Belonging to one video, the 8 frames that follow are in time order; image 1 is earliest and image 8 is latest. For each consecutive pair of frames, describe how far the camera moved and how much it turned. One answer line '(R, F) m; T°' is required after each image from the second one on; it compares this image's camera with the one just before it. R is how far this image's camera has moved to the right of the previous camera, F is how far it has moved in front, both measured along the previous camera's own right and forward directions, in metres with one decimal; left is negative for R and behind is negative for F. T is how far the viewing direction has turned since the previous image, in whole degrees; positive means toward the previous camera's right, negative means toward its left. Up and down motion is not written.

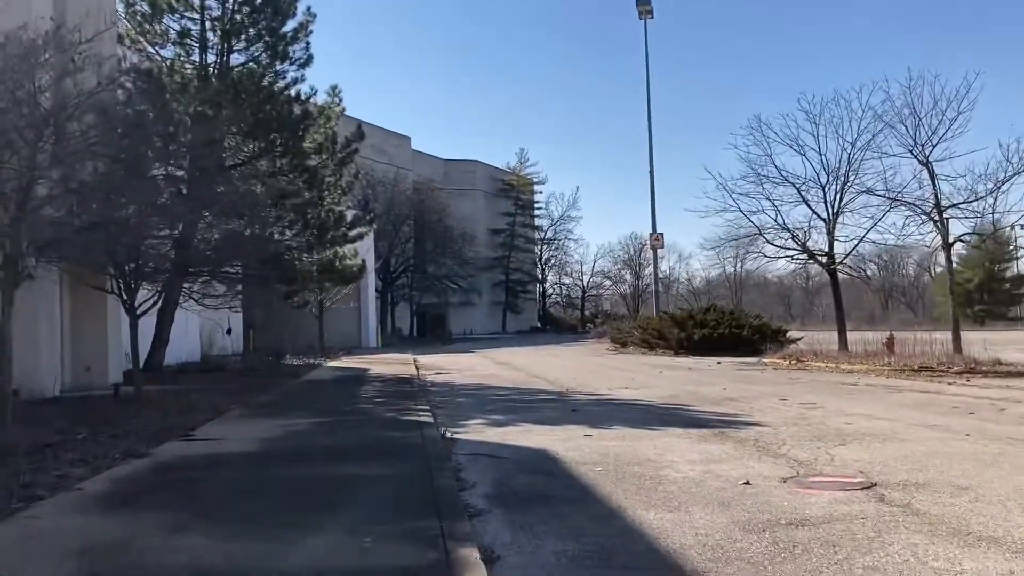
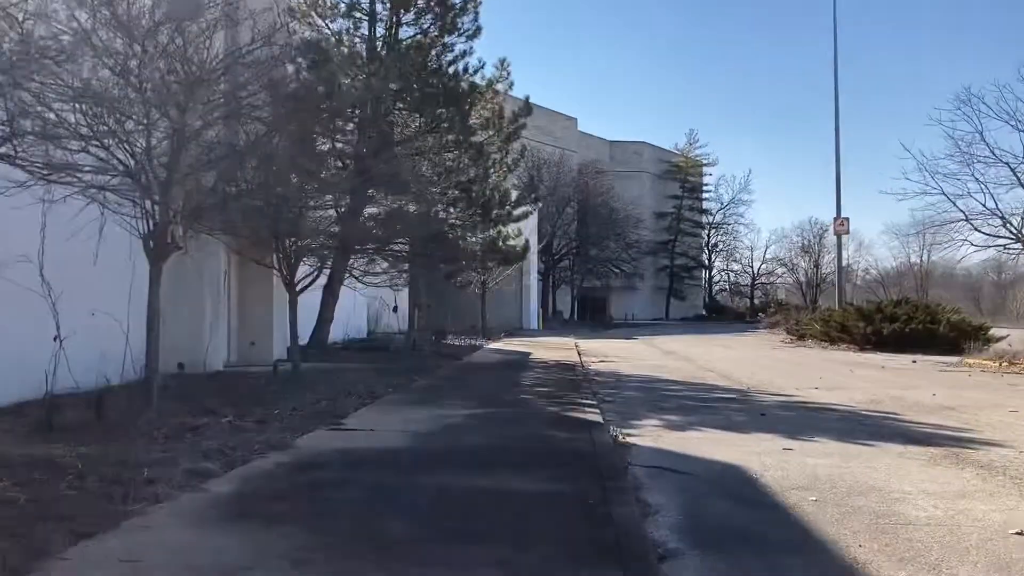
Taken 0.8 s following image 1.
(-0.2, +1.3) m; -10°
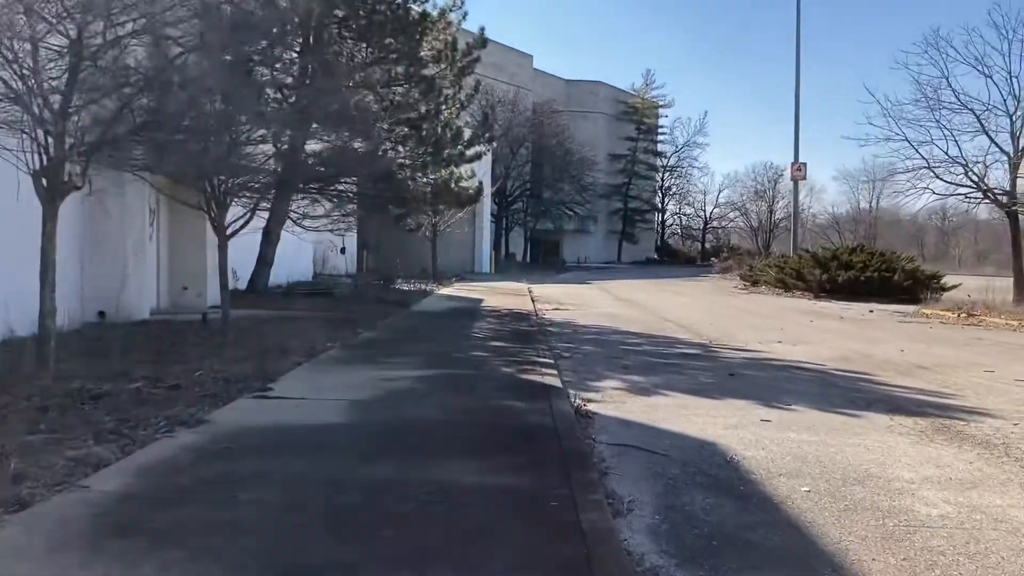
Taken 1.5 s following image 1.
(0.0, +1.0) m; +3°
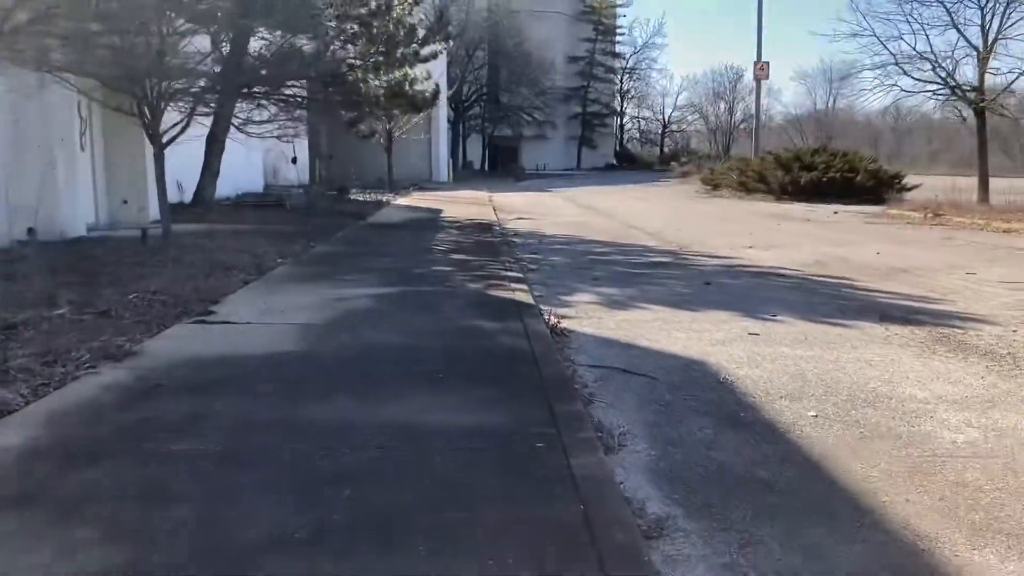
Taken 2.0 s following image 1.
(-0.1, +0.8) m; +3°
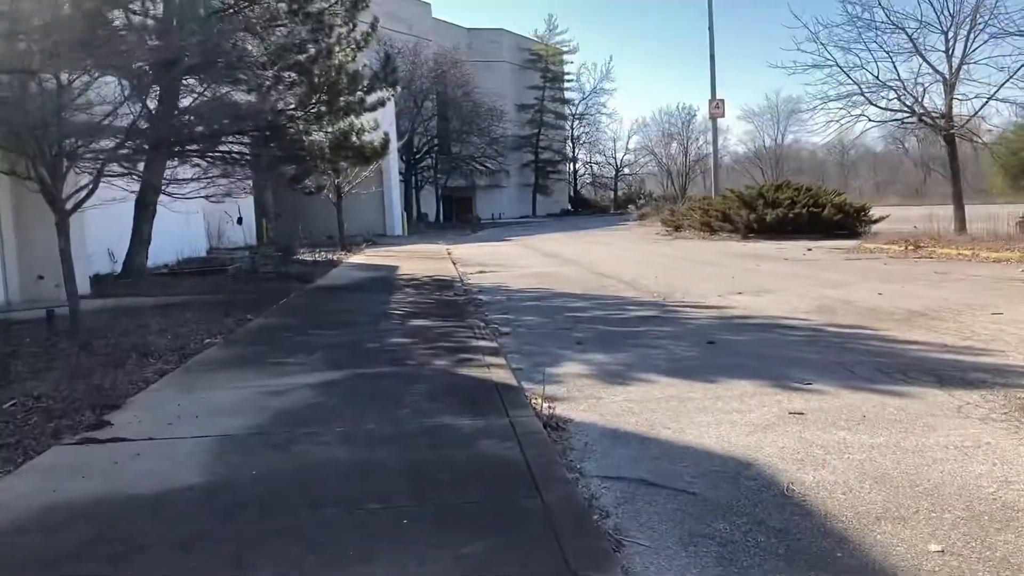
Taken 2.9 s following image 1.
(-0.1, +1.6) m; +3°
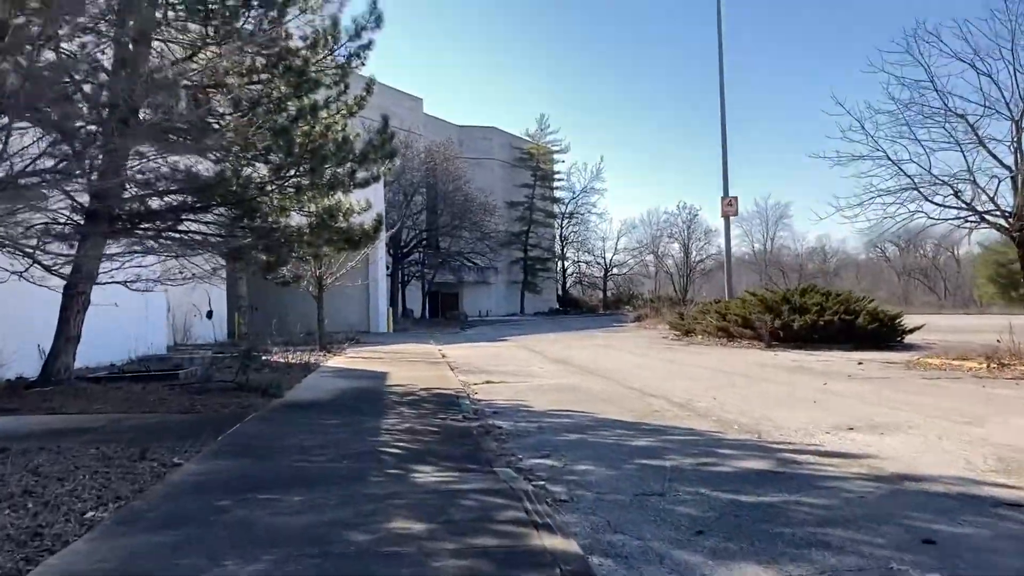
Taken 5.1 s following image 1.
(-0.7, +3.6) m; +1°
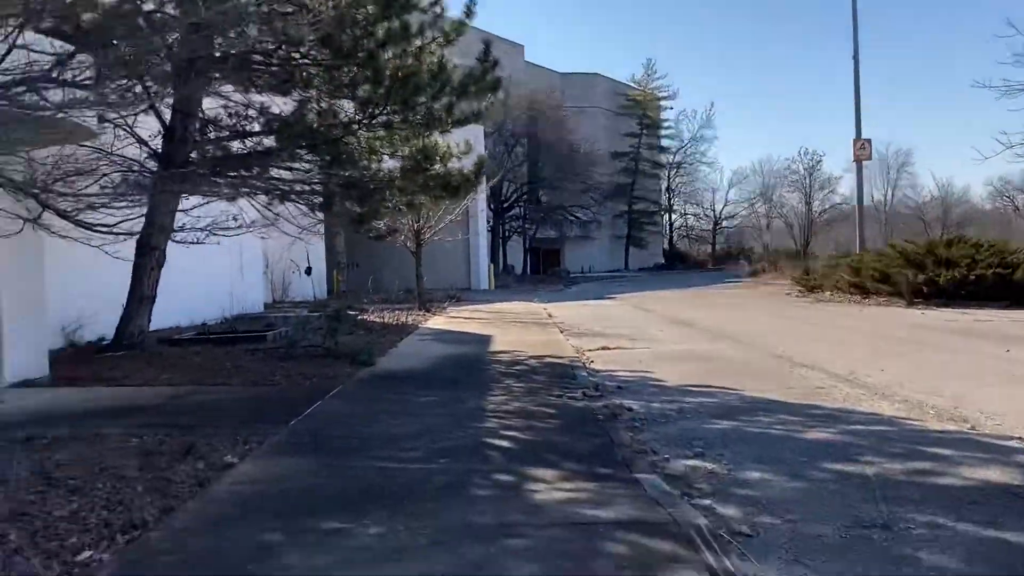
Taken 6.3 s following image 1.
(-0.3, +2.0) m; -6°
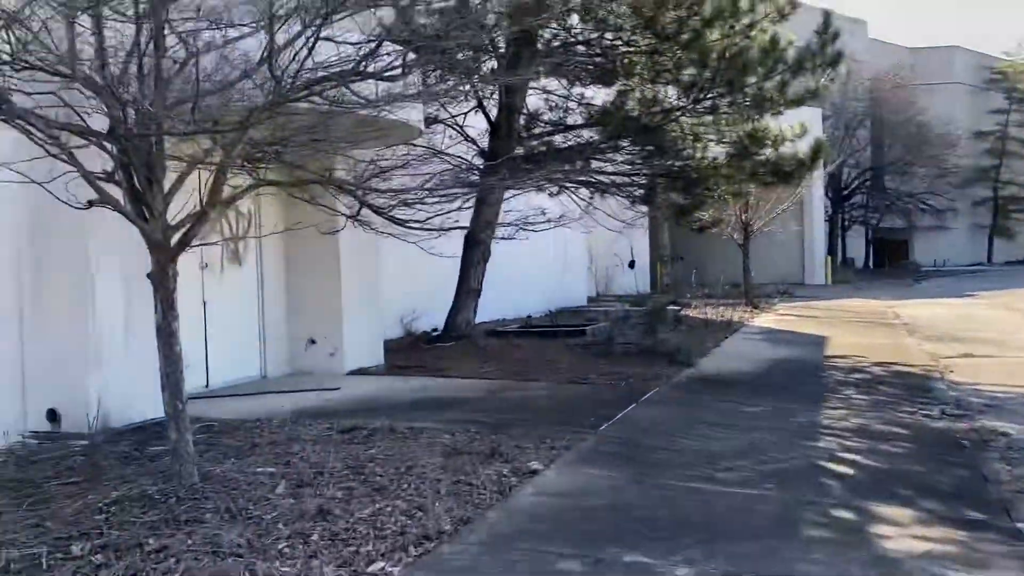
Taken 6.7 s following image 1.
(0.0, +0.7) m; -20°
